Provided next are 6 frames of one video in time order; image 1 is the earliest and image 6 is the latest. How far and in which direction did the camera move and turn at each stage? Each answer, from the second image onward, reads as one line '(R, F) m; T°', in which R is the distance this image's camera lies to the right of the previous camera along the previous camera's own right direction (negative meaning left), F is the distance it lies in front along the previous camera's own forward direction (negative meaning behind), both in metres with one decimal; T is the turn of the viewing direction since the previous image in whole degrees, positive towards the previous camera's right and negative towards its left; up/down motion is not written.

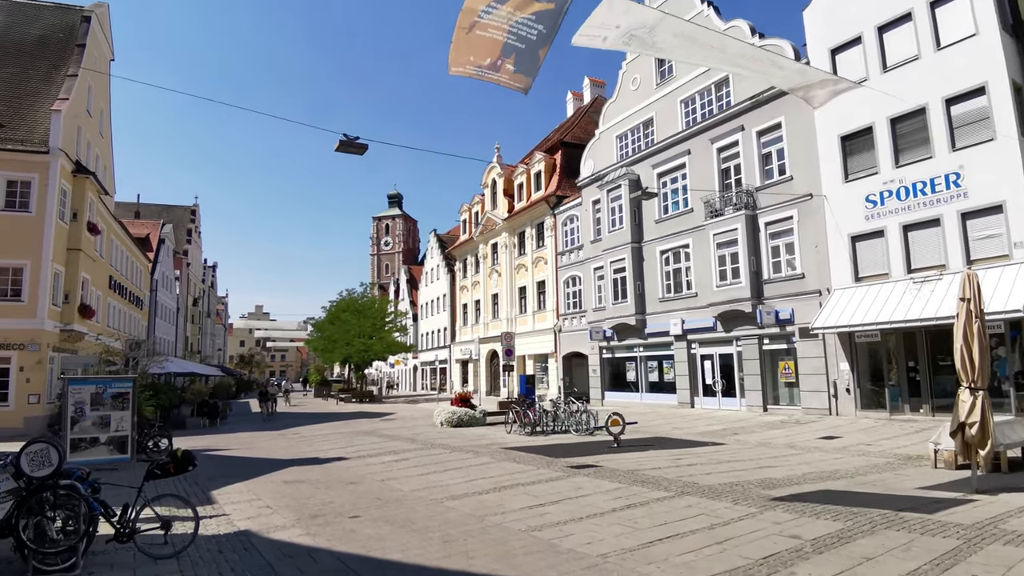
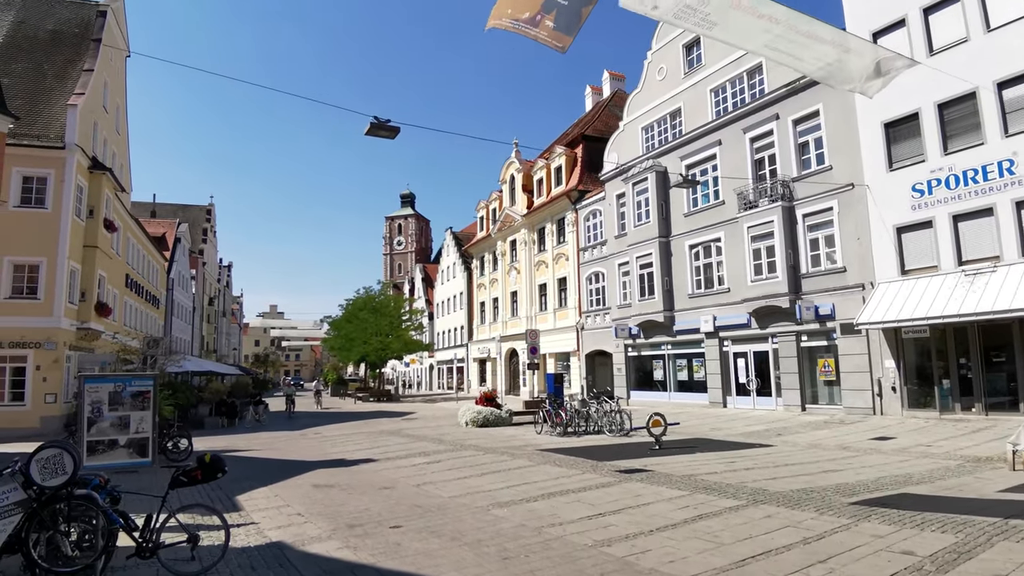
(-0.5, +0.7) m; -1°
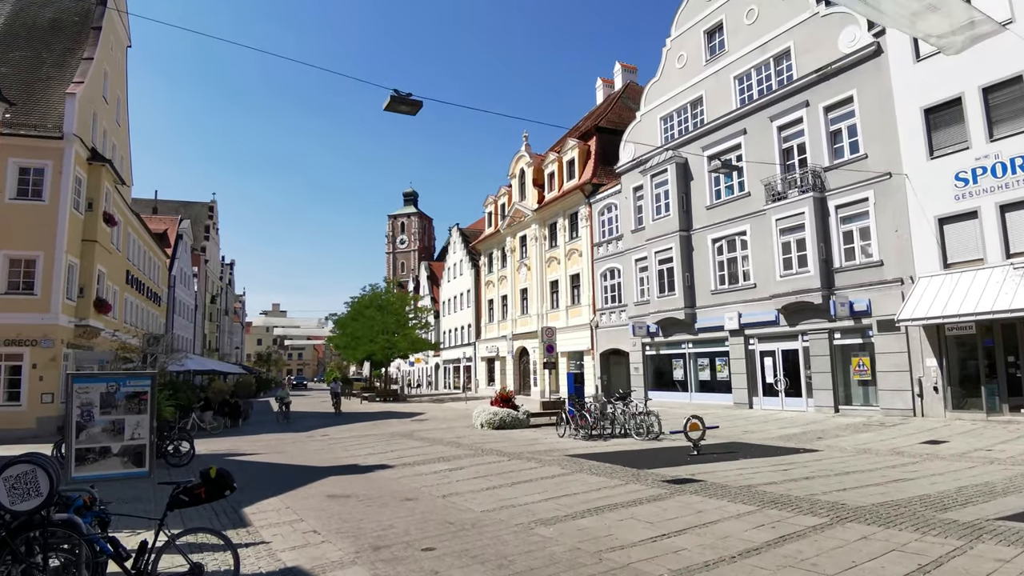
(-0.5, +0.9) m; 0°
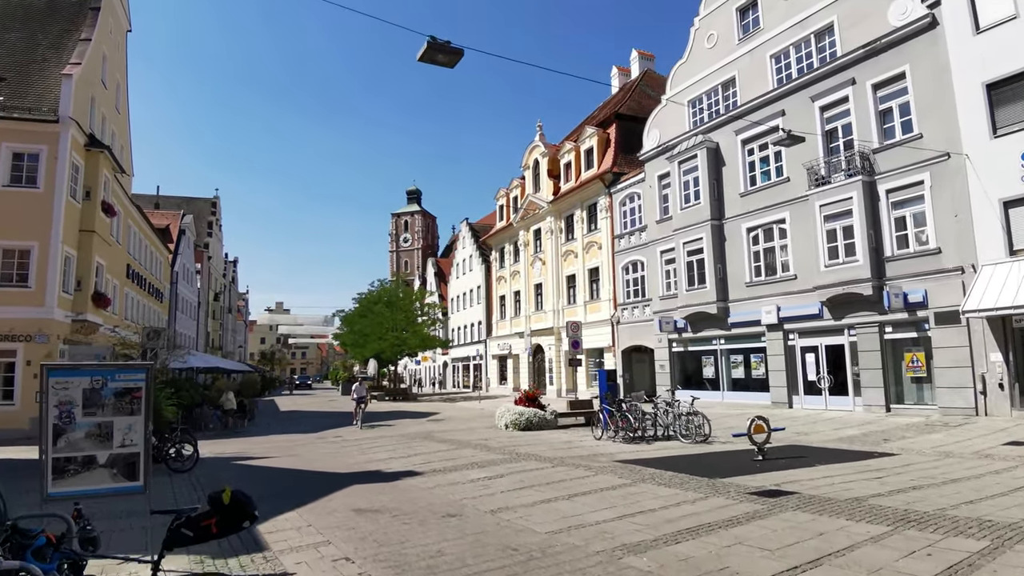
(-0.7, +1.3) m; 0°
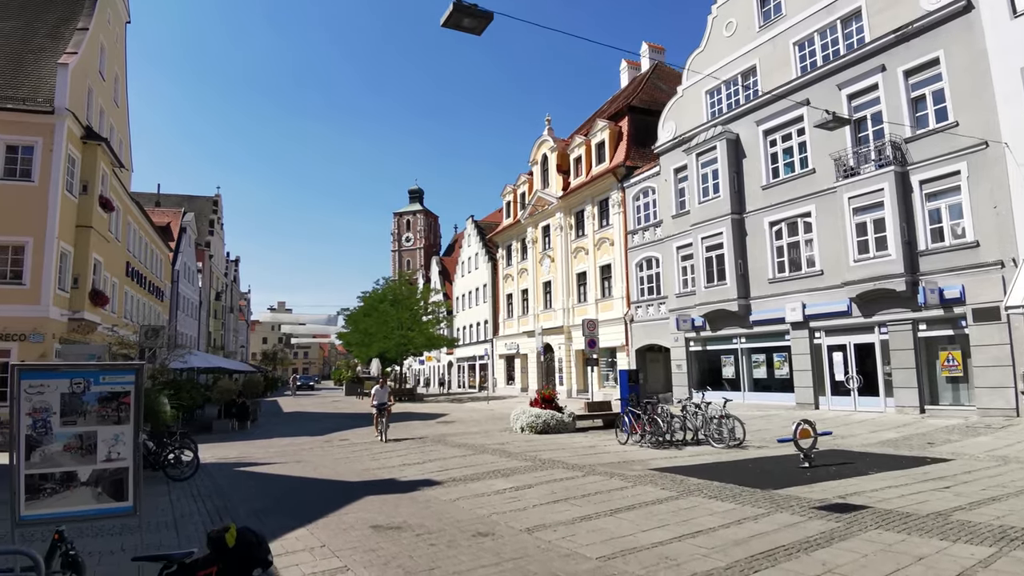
(-0.4, +0.8) m; 0°
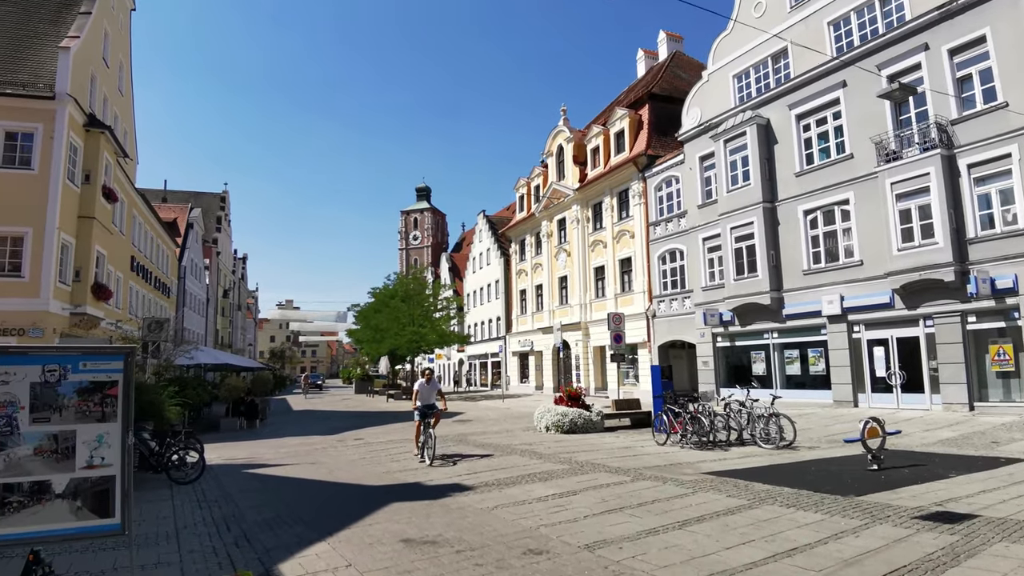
(-0.4, +1.0) m; -1°
